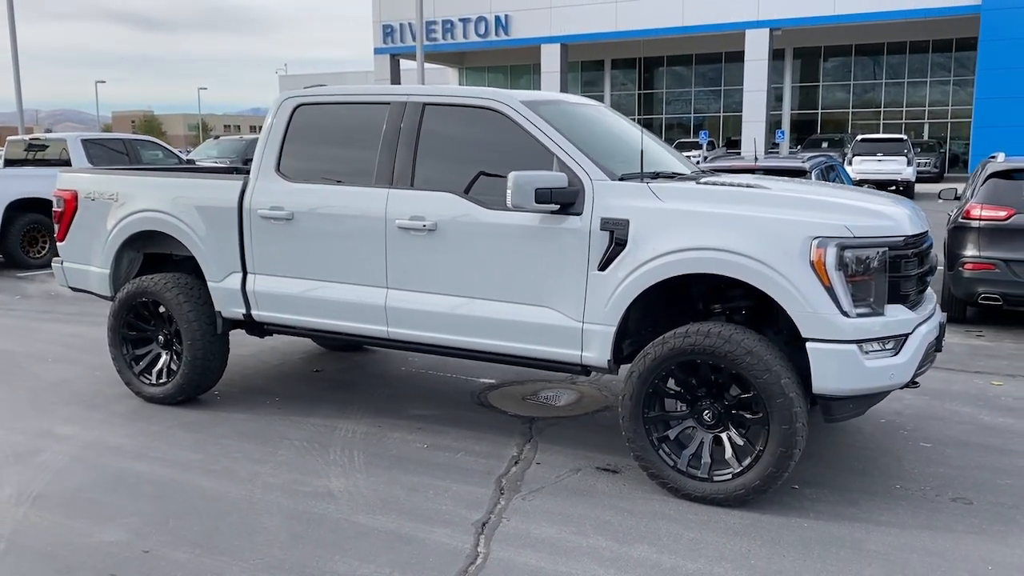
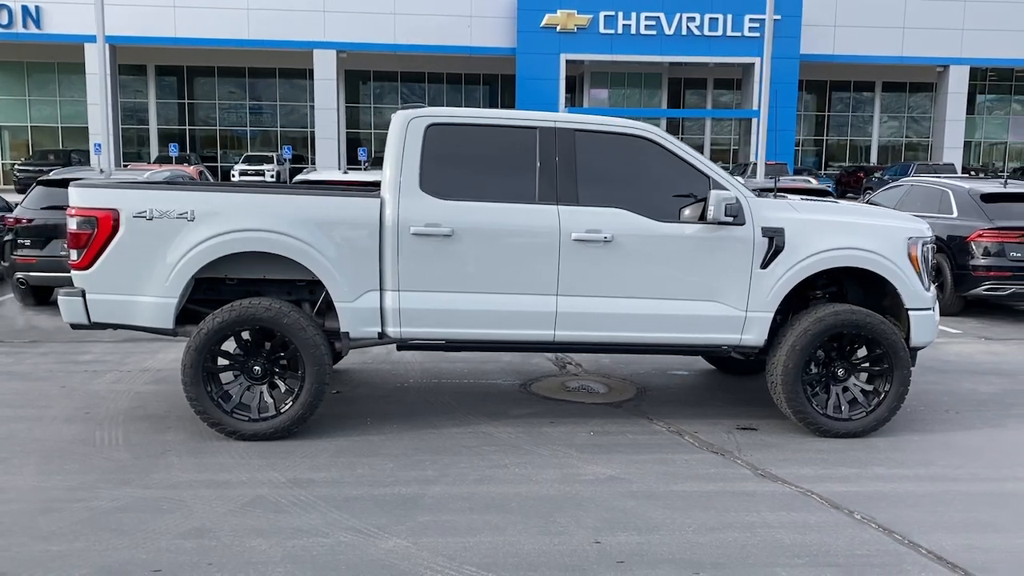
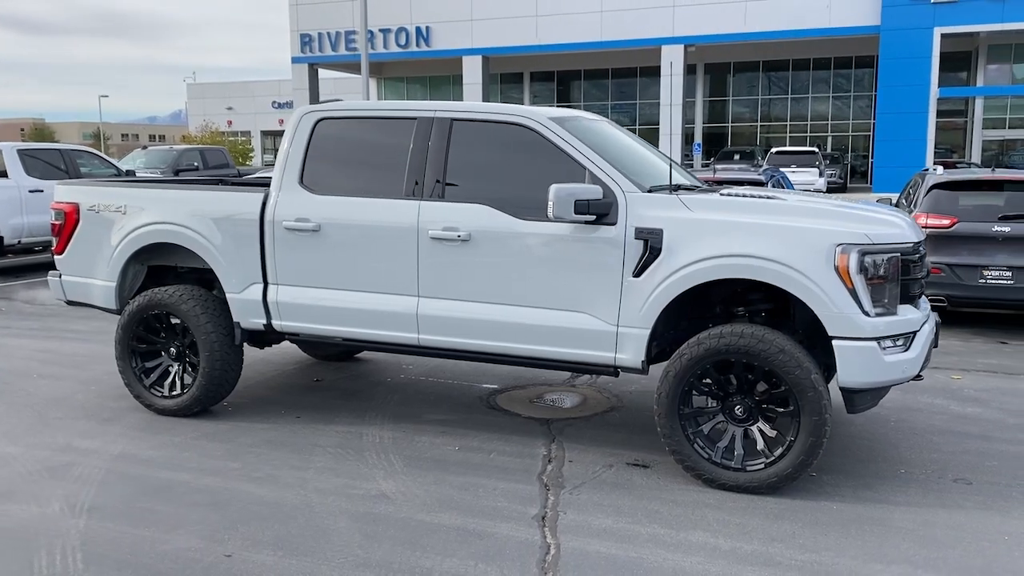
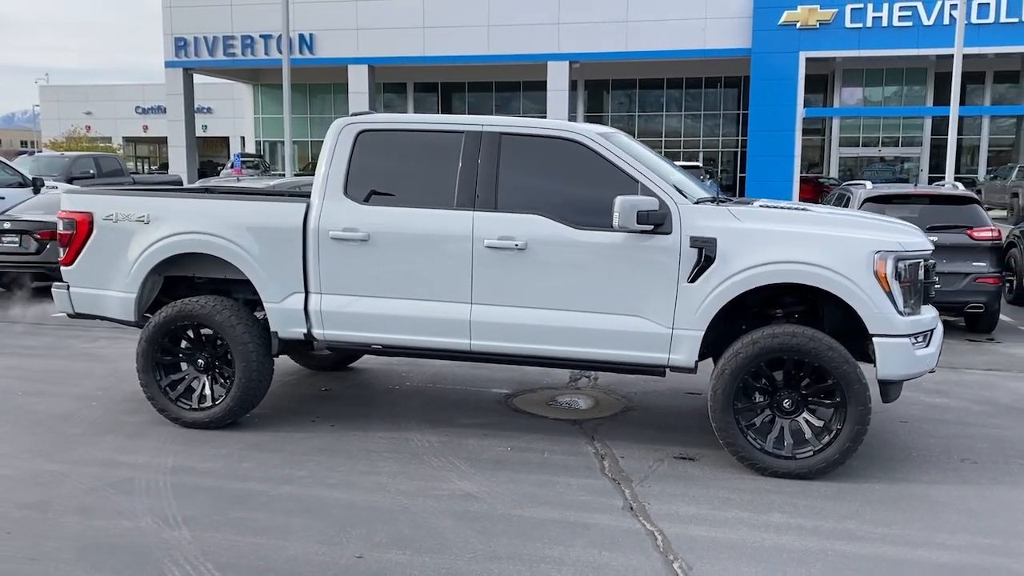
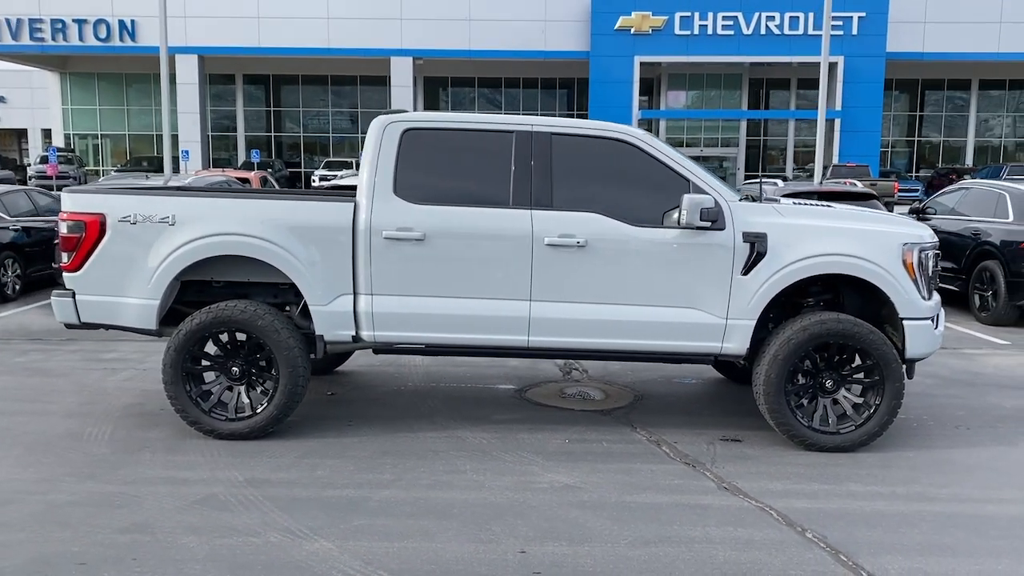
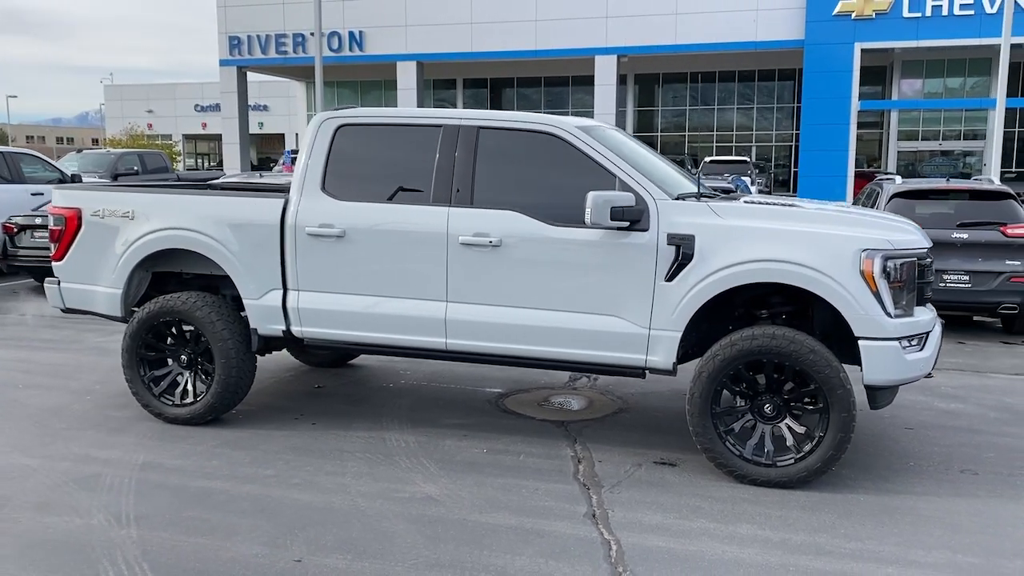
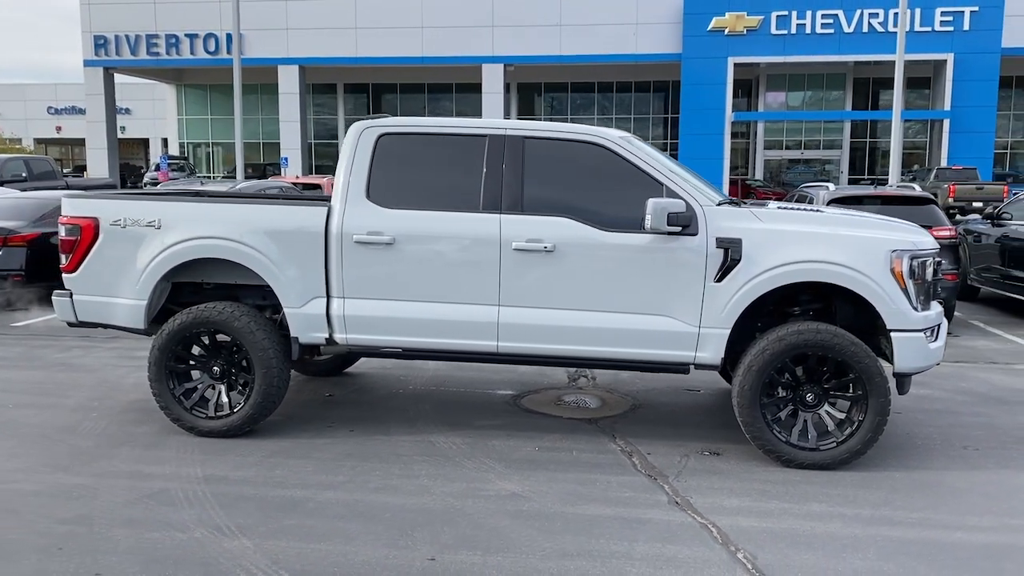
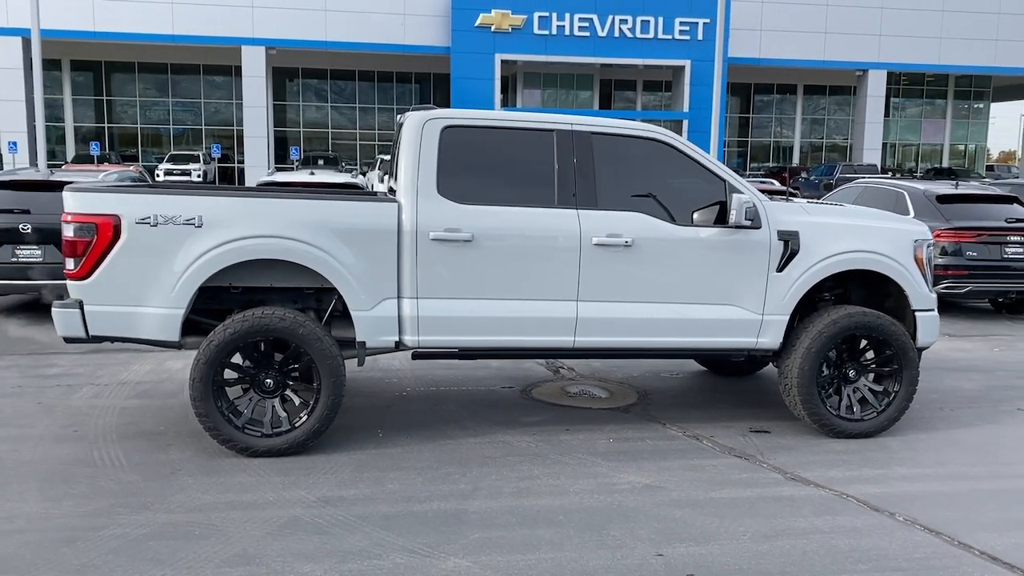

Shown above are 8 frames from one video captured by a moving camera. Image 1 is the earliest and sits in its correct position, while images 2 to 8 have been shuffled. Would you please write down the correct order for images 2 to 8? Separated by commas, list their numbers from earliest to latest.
3, 6, 4, 7, 5, 2, 8
